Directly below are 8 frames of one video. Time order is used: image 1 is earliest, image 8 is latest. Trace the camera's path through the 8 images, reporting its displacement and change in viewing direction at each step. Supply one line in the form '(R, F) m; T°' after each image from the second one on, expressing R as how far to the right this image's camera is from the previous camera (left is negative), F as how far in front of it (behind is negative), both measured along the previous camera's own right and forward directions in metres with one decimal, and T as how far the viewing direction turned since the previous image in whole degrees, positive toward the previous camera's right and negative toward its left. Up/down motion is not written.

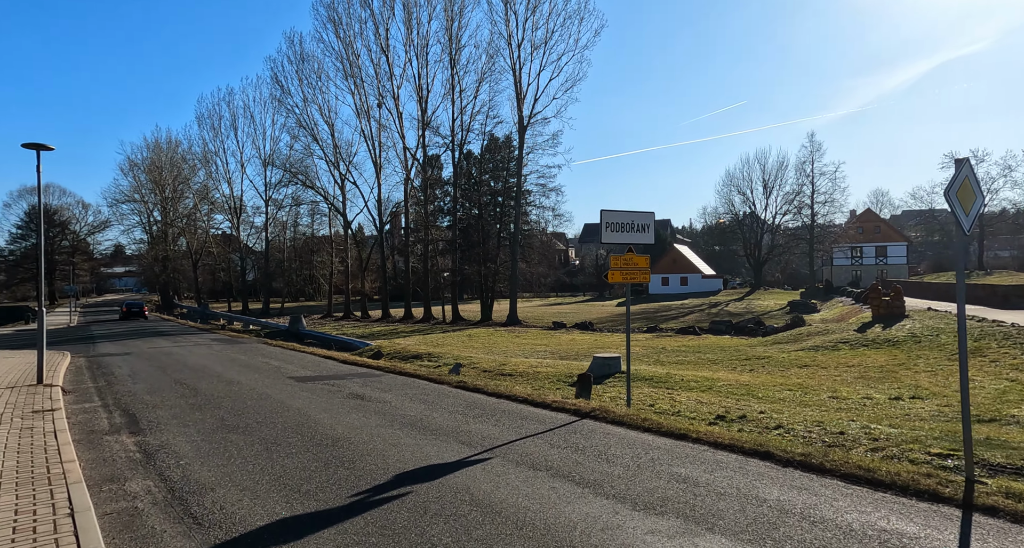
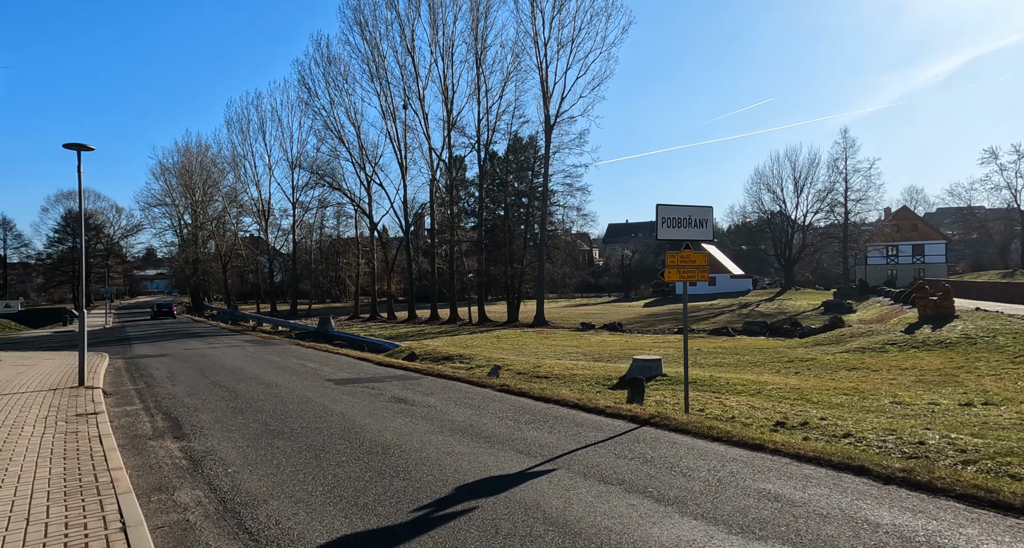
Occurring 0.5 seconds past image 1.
(-0.2, +0.2) m; -2°
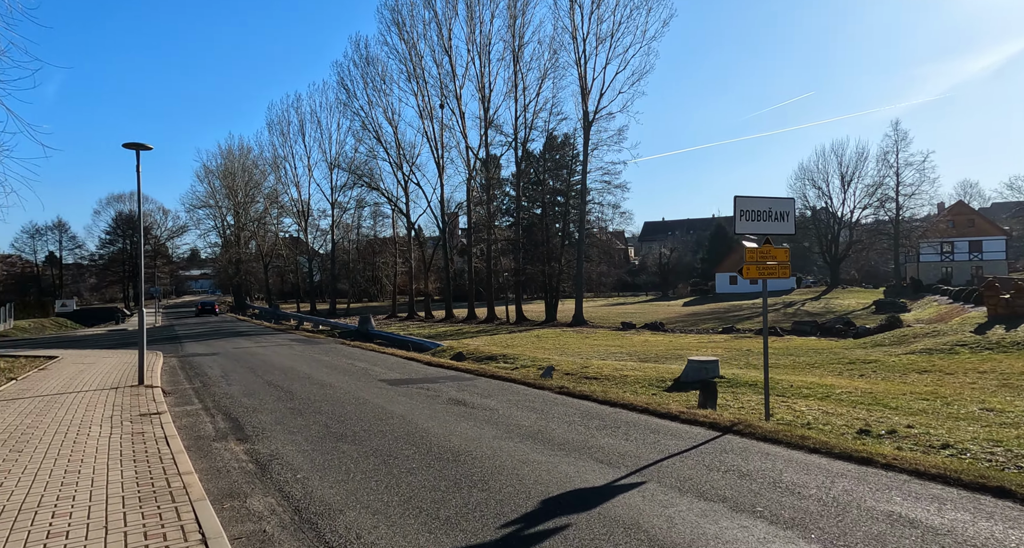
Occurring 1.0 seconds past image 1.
(-0.3, +0.2) m; -3°
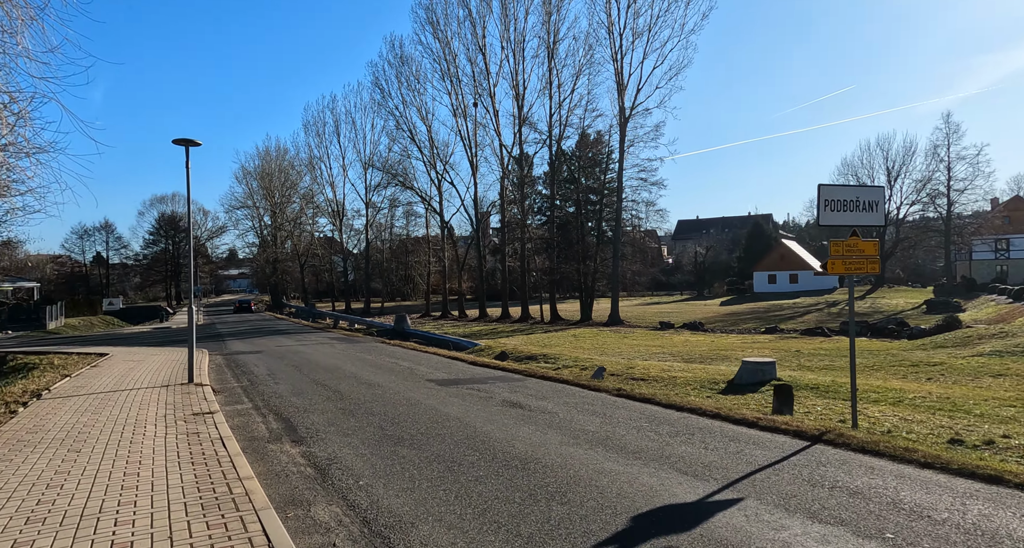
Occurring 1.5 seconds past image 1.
(-0.3, +0.3) m; -3°
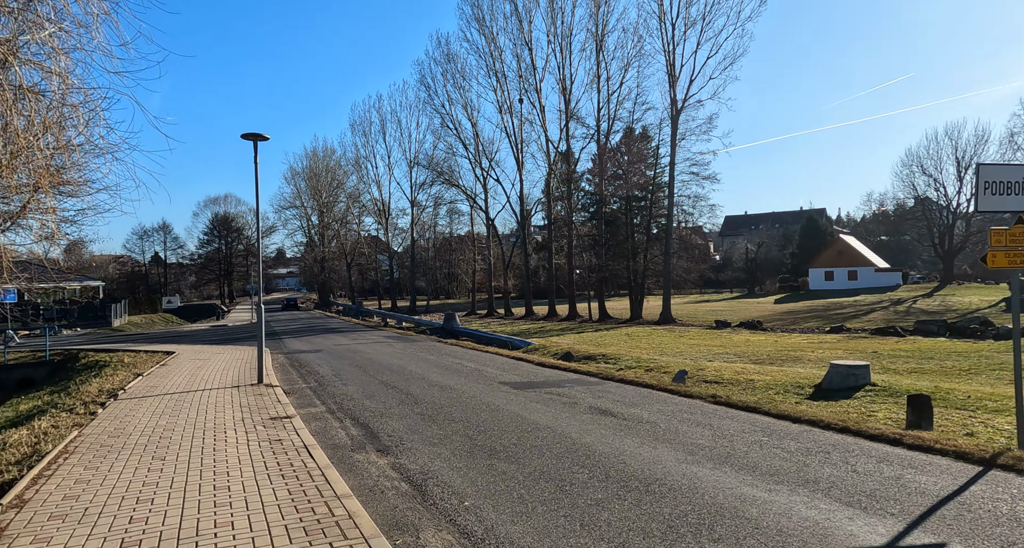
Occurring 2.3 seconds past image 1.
(-0.5, +0.5) m; -4°
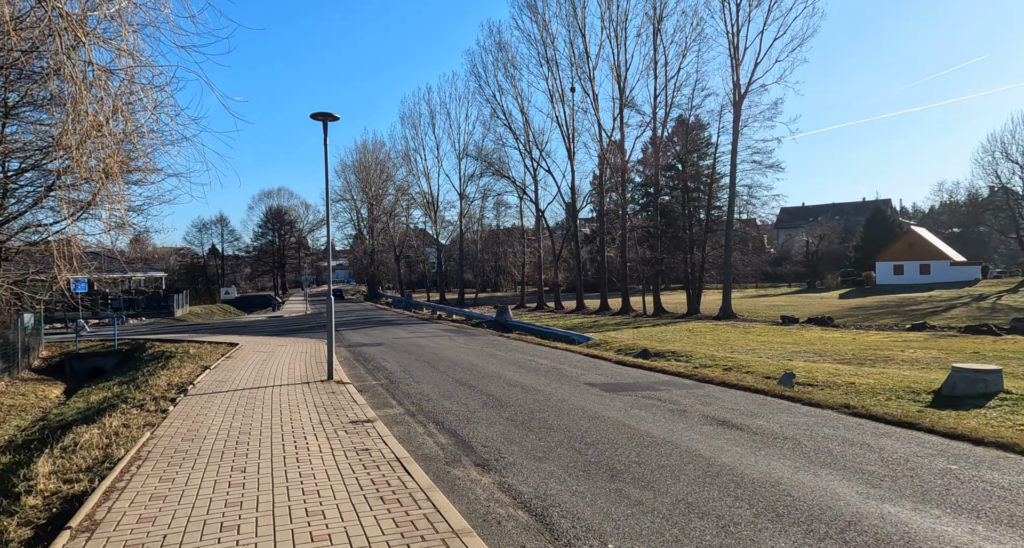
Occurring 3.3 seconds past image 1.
(-0.6, +0.8) m; -4°
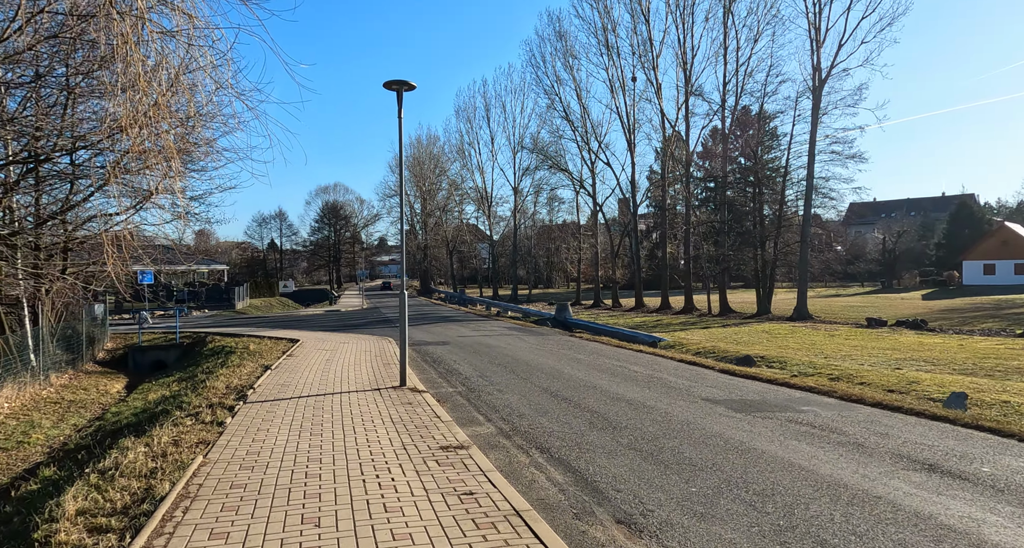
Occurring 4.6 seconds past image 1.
(-0.7, +1.4) m; -4°
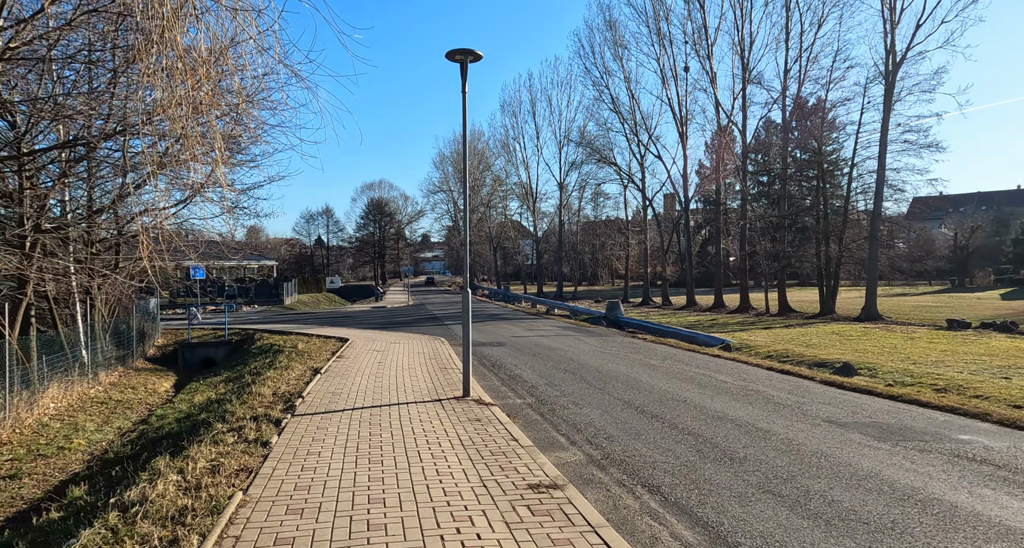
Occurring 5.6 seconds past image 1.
(-0.5, +1.2) m; -4°
